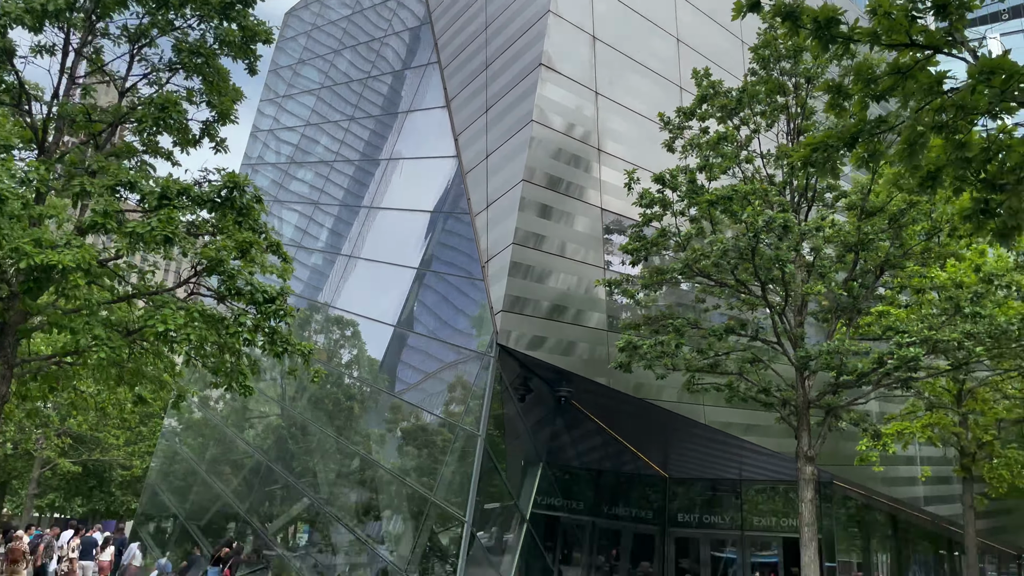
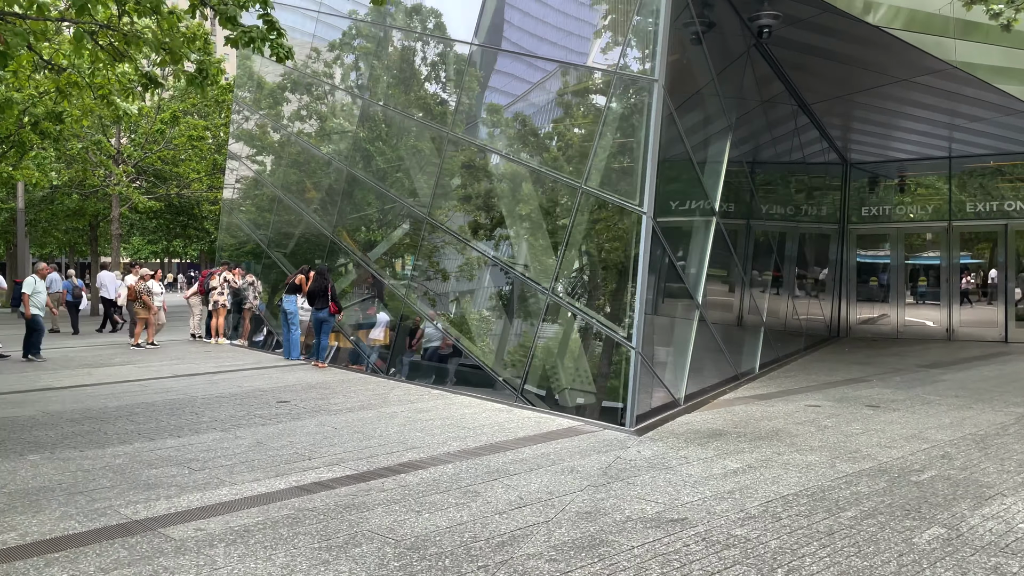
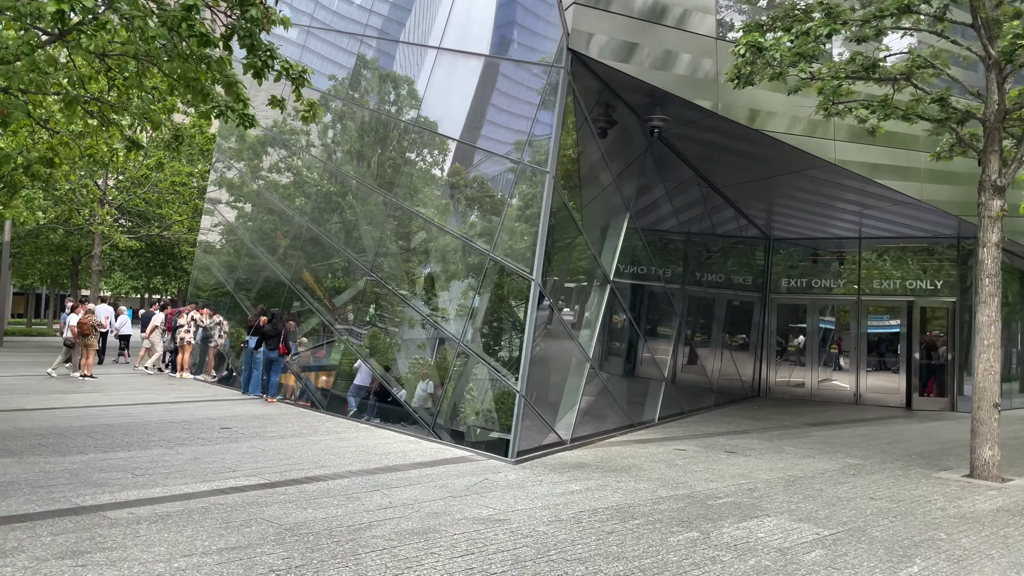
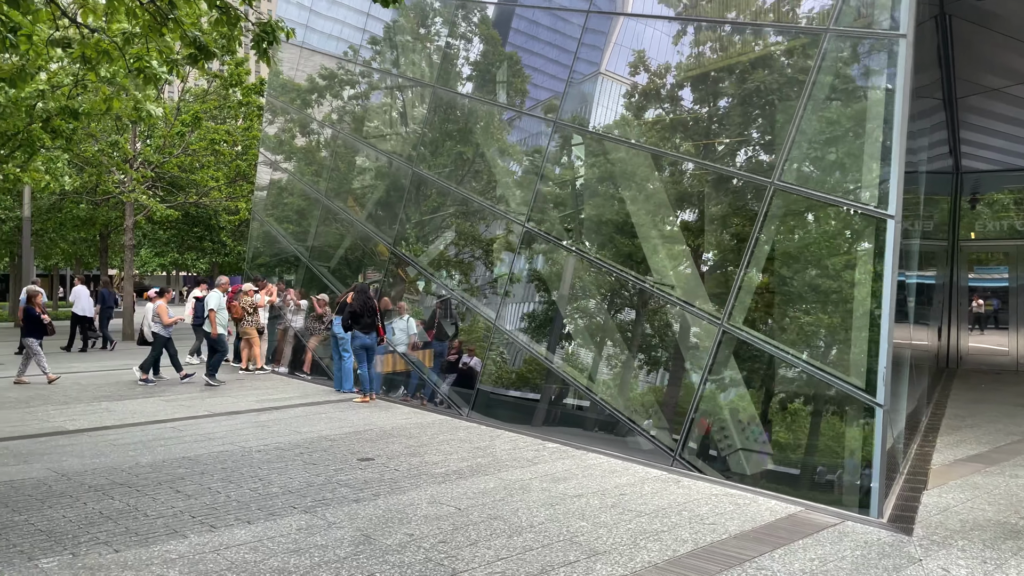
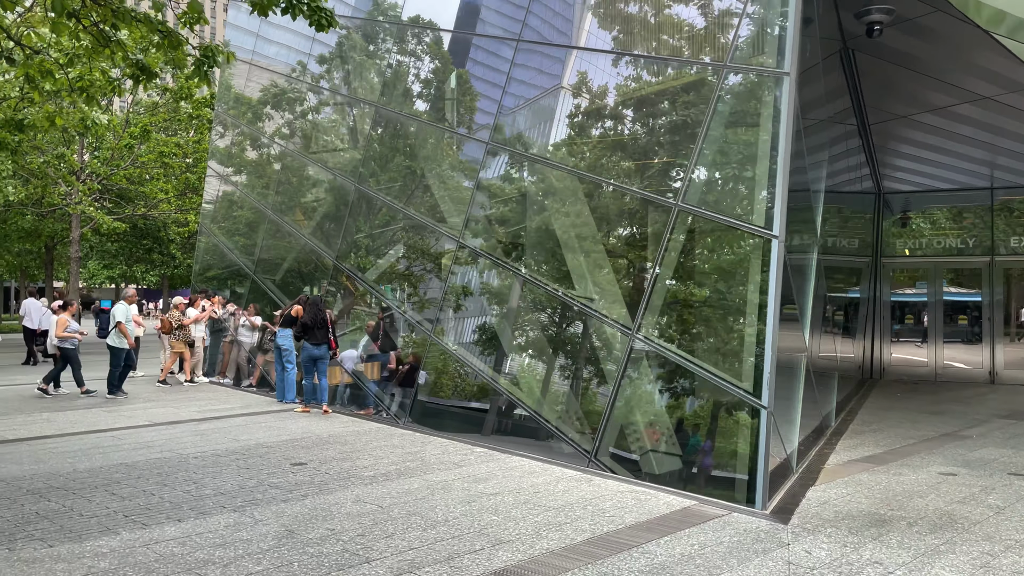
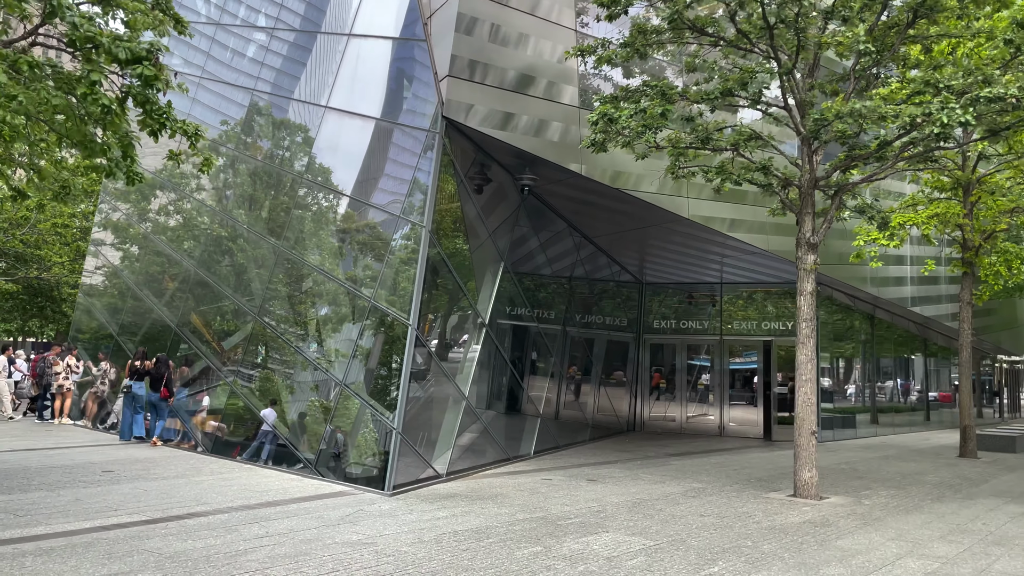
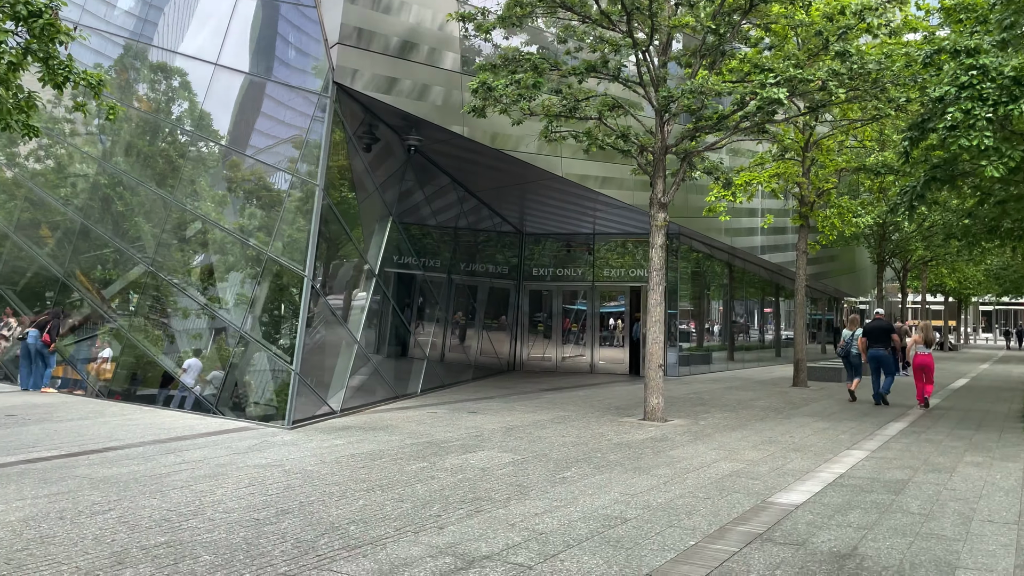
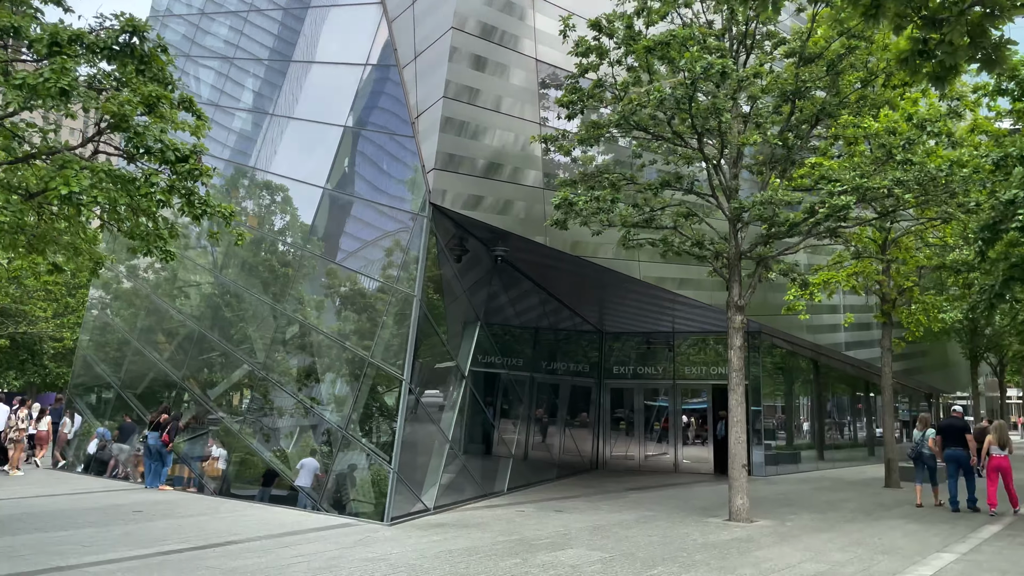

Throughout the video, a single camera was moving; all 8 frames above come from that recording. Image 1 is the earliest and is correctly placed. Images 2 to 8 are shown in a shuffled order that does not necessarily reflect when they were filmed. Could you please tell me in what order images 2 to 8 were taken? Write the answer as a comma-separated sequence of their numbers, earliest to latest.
8, 7, 6, 3, 2, 5, 4
